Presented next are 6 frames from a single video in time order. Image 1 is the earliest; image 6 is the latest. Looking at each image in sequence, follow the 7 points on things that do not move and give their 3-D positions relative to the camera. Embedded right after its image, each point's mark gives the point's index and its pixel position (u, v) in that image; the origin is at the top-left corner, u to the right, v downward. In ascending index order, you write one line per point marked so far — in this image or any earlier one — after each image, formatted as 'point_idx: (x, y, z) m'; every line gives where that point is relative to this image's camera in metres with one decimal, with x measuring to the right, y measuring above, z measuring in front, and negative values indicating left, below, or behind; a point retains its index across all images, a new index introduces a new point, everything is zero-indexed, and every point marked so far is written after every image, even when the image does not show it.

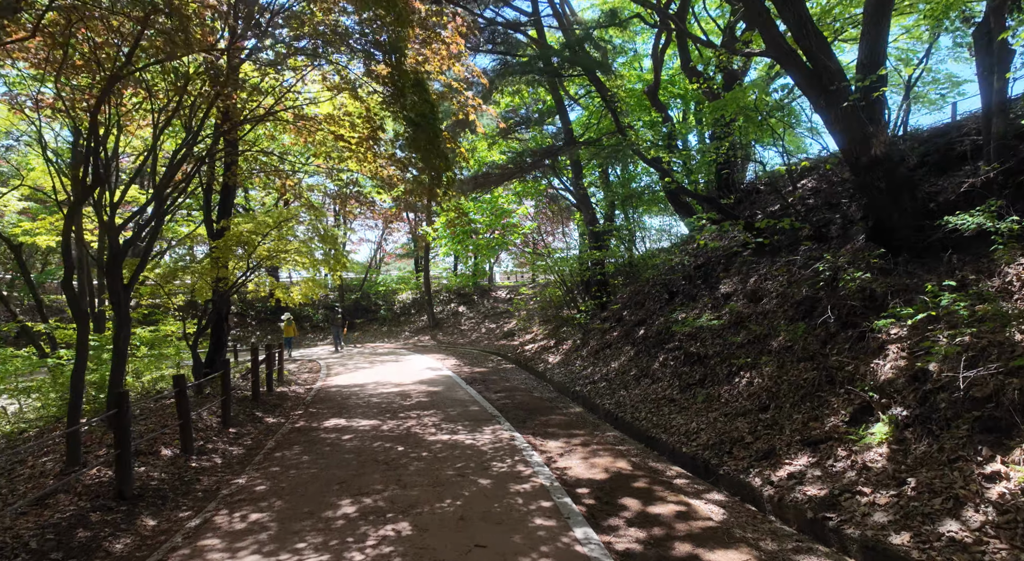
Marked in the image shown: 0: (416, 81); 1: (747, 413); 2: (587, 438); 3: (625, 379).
0: (-1.3, +2.7, +7.2) m
1: (+2.6, -1.5, +6.0) m
2: (+0.9, -1.9, +6.5) m
3: (+1.9, -1.7, +9.2) m
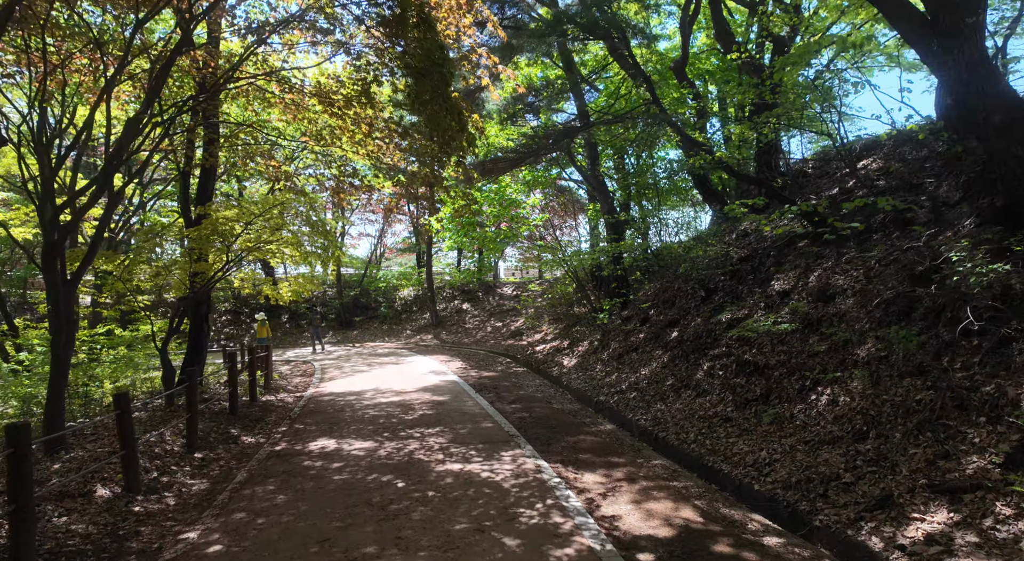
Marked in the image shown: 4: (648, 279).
0: (-1.0, +2.8, +6.0) m
1: (+2.9, -1.4, +4.8) m
2: (+1.2, -1.9, +5.3) m
3: (+2.2, -1.6, +8.0) m
4: (+3.8, +0.1, +15.0) m
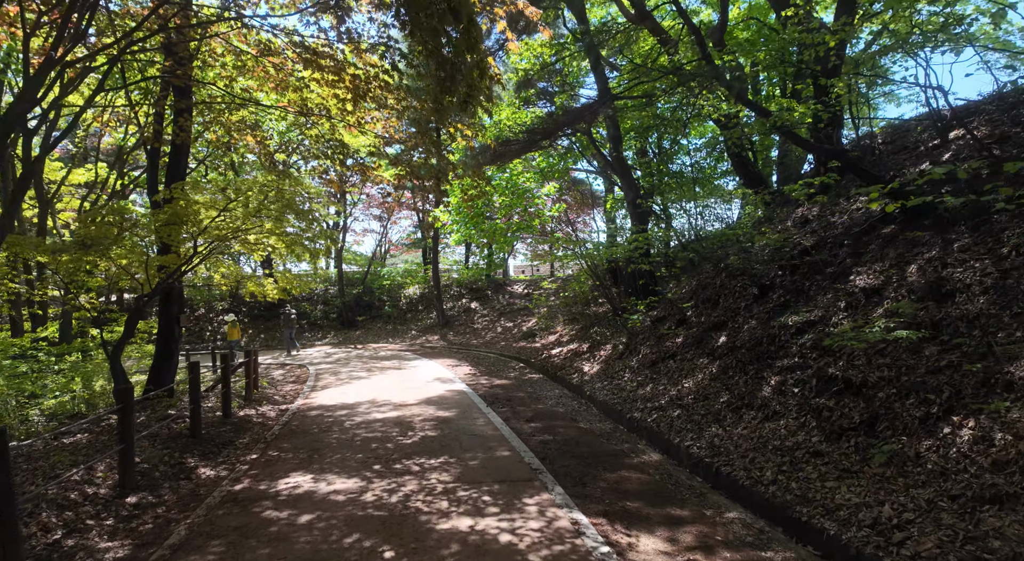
0: (-0.8, +2.9, +4.6) m
1: (+3.1, -1.4, +3.4) m
2: (+1.4, -1.8, +3.9) m
3: (+2.5, -1.6, +6.5) m
4: (+4.1, +0.1, +13.6) m
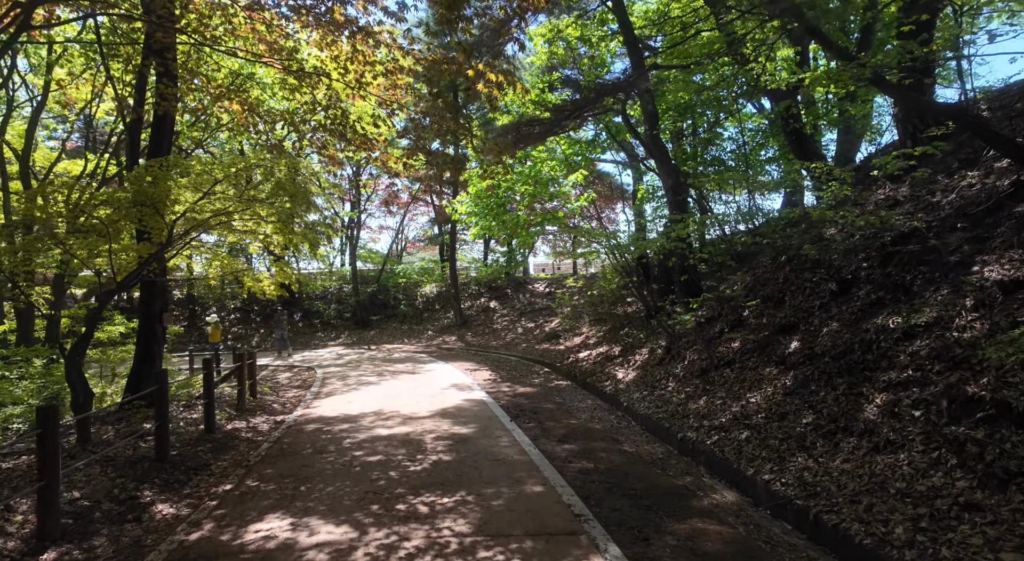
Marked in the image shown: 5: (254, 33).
0: (-0.5, +2.9, +3.4) m
1: (+3.3, -1.3, +2.0) m
2: (+1.6, -1.7, +2.6) m
3: (+2.8, -1.5, +5.2) m
4: (+4.7, +0.2, +12.2) m
5: (-3.5, +3.4, +7.4) m
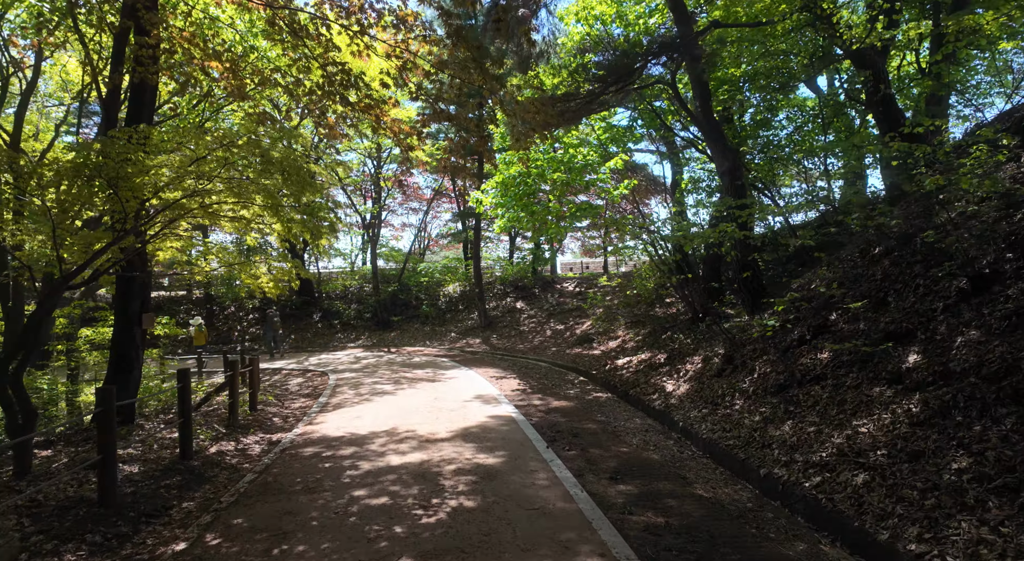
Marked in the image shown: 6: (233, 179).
0: (-0.3, +3.0, +2.1) m
1: (+3.5, -1.3, +0.6) m
2: (+1.8, -1.7, +1.3) m
3: (+3.1, -1.4, +3.8) m
4: (+5.3, +0.3, +10.7) m
5: (-3.1, +3.4, +6.2) m
6: (-3.1, +1.2, +6.1) m
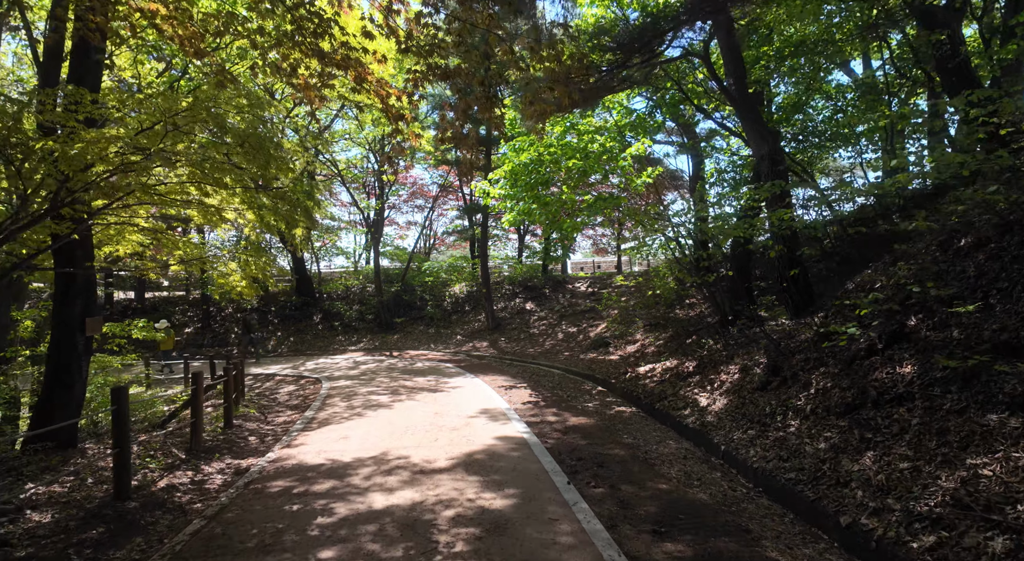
0: (-0.2, +3.0, +1.0) m
1: (+3.5, -1.2, -0.6) m
2: (+1.9, -1.6, +0.1) m
3: (+3.2, -1.4, +2.6) m
4: (+5.5, +0.3, +9.5) m
5: (-3.0, +3.5, +5.1) m
6: (-3.0, +1.2, +5.0) m
